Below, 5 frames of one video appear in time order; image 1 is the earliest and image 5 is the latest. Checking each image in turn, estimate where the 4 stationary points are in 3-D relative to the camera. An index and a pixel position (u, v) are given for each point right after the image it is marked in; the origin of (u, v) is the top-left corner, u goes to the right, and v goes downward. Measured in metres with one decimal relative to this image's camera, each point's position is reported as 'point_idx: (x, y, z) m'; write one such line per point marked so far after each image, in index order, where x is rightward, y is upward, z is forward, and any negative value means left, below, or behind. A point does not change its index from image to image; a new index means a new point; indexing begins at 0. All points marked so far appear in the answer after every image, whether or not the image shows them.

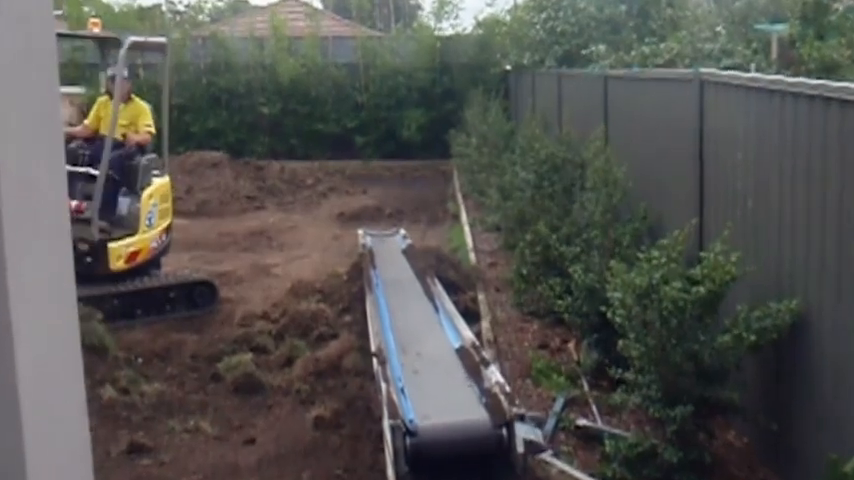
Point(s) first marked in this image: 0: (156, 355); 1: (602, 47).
0: (-2.8, -1.2, +9.1) m
1: (+3.2, +3.6, +16.3) m
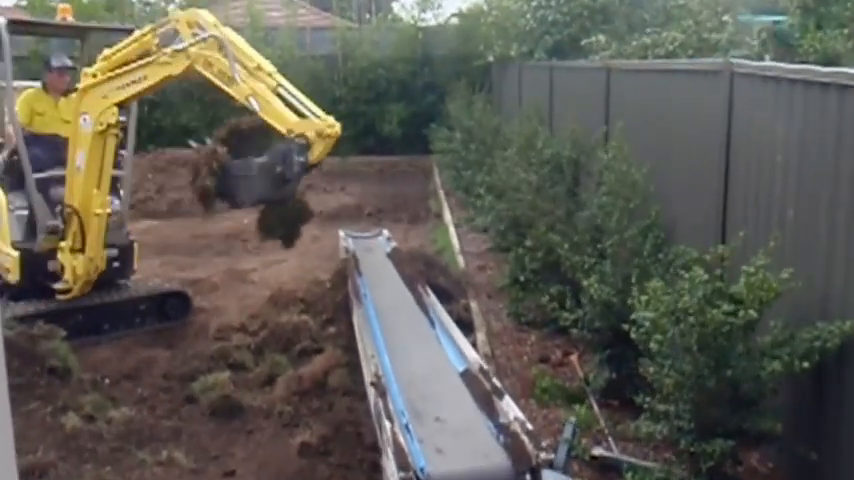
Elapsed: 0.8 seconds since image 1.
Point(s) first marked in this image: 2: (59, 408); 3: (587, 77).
0: (-2.9, -1.3, +8.4) m
1: (+2.9, +3.6, +15.7) m
2: (-3.2, -1.4, +7.6) m
3: (+1.8, +1.8, +9.9) m
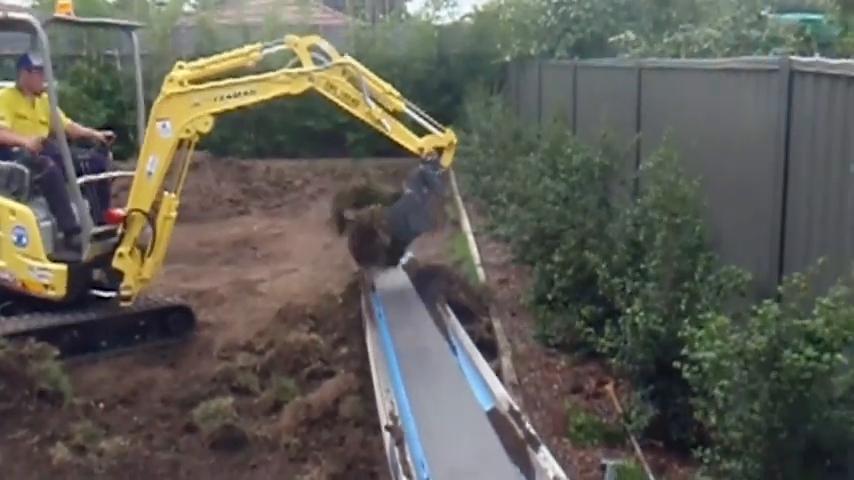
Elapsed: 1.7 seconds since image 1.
0: (-2.7, -1.4, +7.8) m
1: (+3.2, +3.5, +15.0) m
2: (-3.0, -1.6, +7.0) m
3: (+2.0, +1.7, +9.2) m
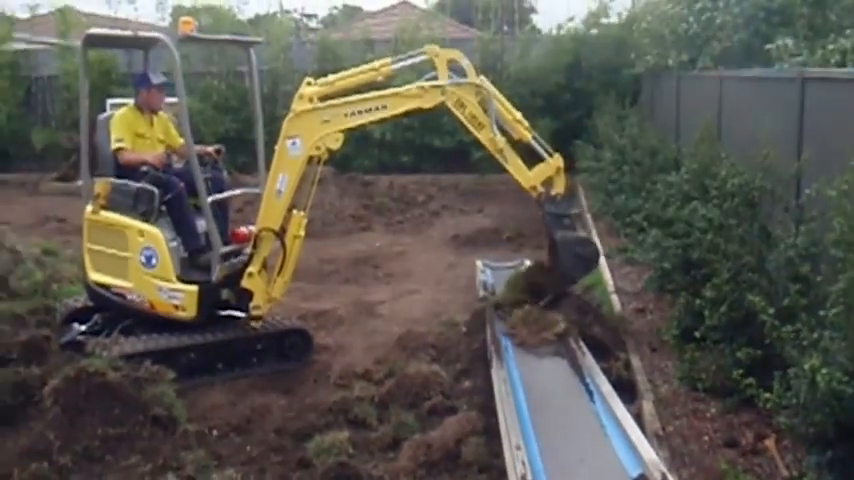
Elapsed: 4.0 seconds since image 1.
0: (-1.6, -1.6, +7.4) m
1: (+5.3, +3.1, +13.8) m
2: (-2.0, -1.7, +6.7) m
3: (+3.3, +1.4, +8.3) m
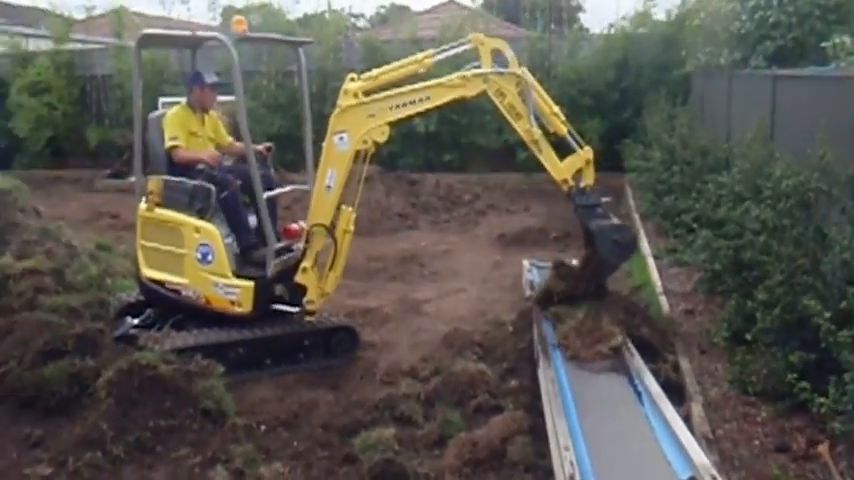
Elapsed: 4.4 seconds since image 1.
0: (-1.2, -1.6, +7.5) m
1: (+6.0, +3.1, +13.6) m
2: (-1.7, -1.7, +6.8) m
3: (+3.7, +1.4, +8.1) m
